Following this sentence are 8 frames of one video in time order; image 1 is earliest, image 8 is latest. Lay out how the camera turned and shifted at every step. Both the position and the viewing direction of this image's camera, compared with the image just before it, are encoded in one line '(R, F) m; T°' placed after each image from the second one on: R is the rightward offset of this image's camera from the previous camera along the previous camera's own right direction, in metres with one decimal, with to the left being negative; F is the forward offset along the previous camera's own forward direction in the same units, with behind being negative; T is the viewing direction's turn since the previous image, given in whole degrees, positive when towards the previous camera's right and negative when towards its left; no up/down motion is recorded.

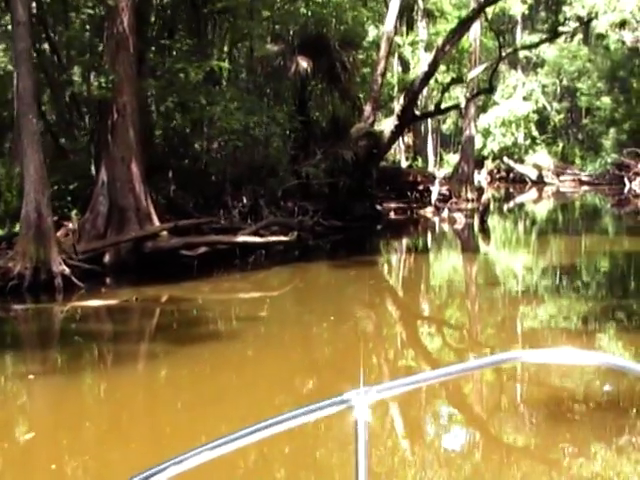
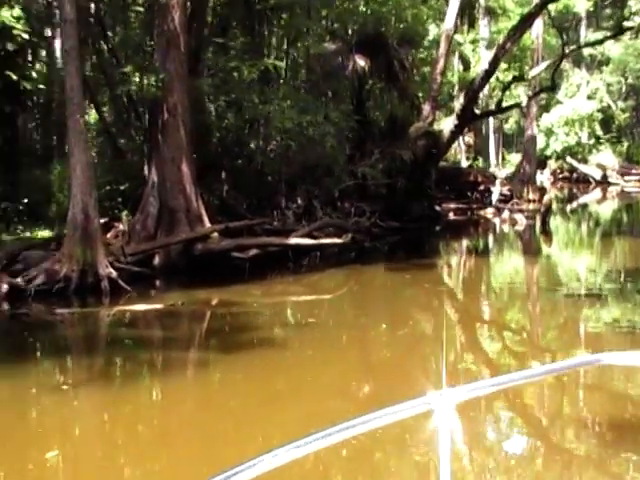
(+0.1, +0.3) m; -3°
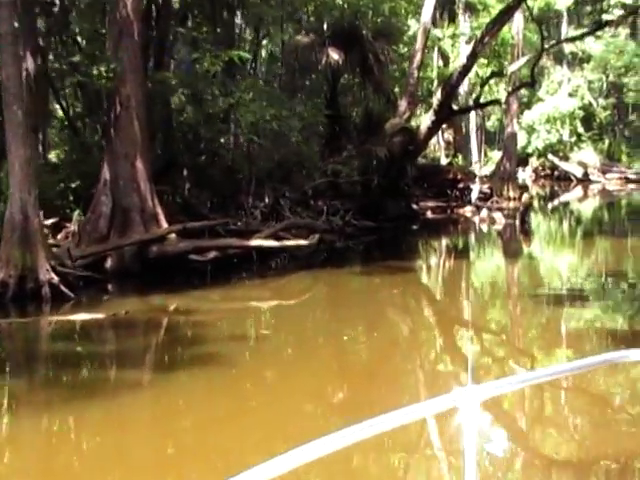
(+0.2, +0.7) m; +1°
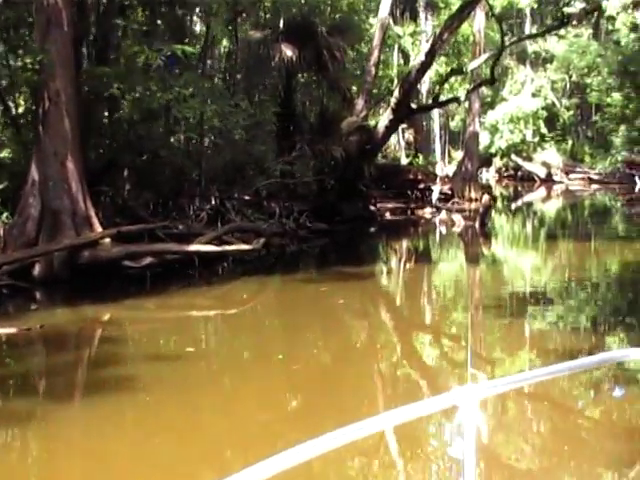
(+0.2, +0.6) m; +2°
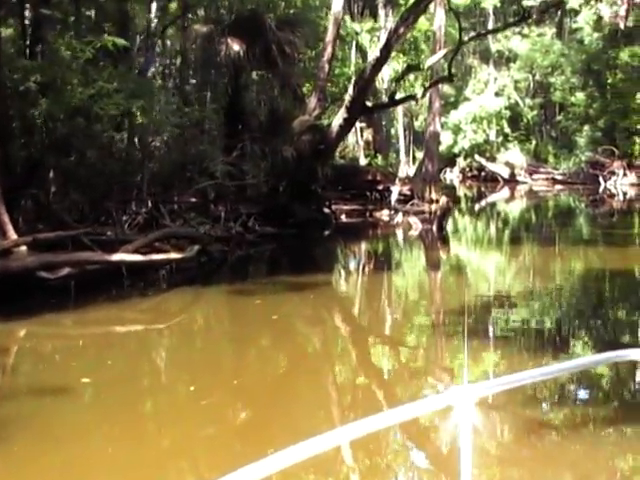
(+0.2, +0.8) m; +2°
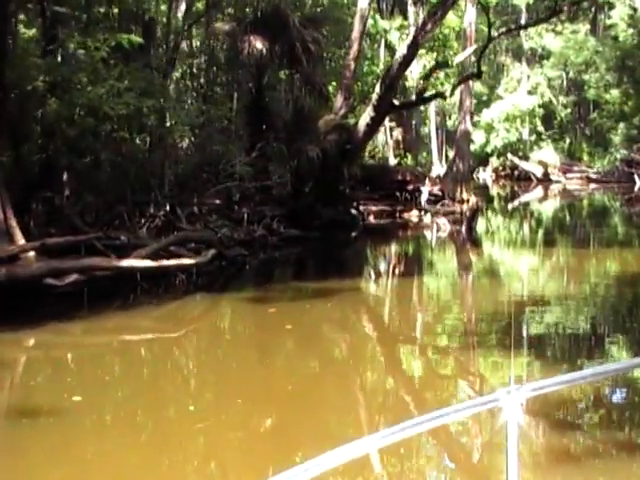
(+0.1, +0.4) m; -2°
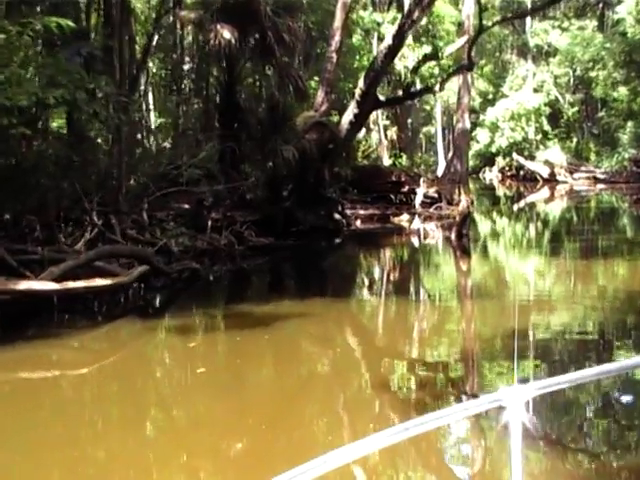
(+0.4, +1.4) m; 0°
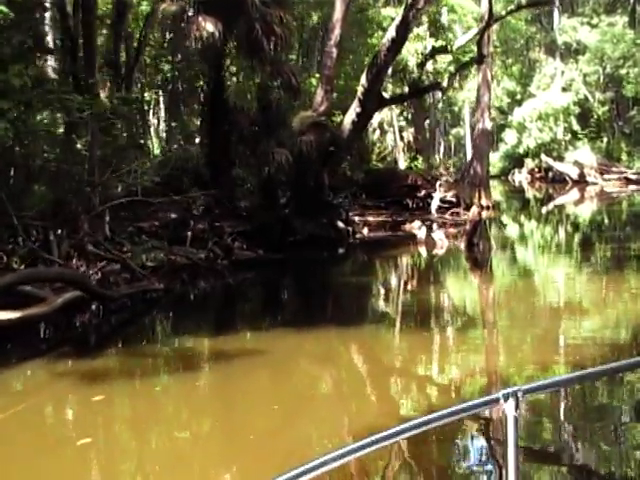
(+0.4, +1.3) m; -2°
